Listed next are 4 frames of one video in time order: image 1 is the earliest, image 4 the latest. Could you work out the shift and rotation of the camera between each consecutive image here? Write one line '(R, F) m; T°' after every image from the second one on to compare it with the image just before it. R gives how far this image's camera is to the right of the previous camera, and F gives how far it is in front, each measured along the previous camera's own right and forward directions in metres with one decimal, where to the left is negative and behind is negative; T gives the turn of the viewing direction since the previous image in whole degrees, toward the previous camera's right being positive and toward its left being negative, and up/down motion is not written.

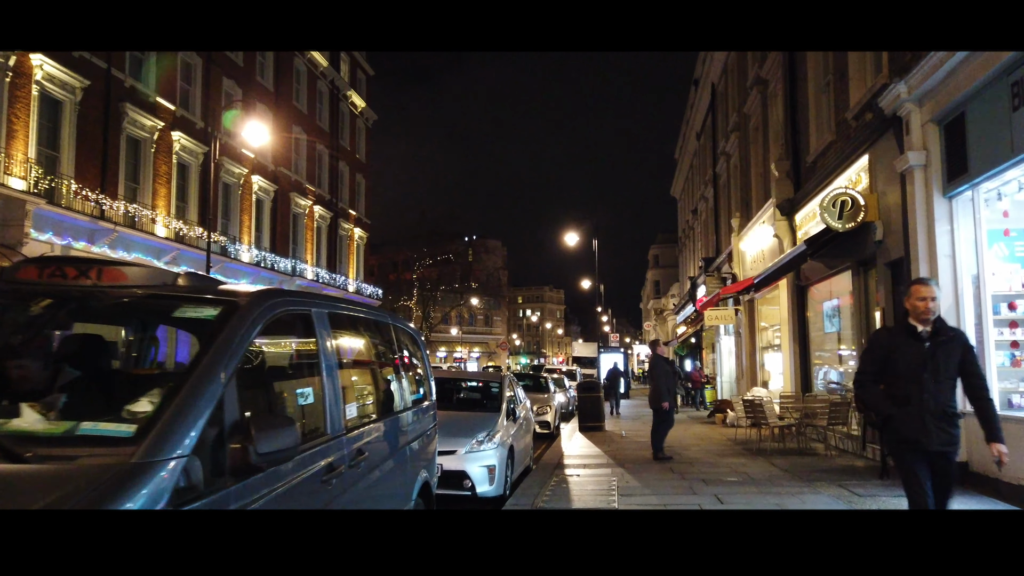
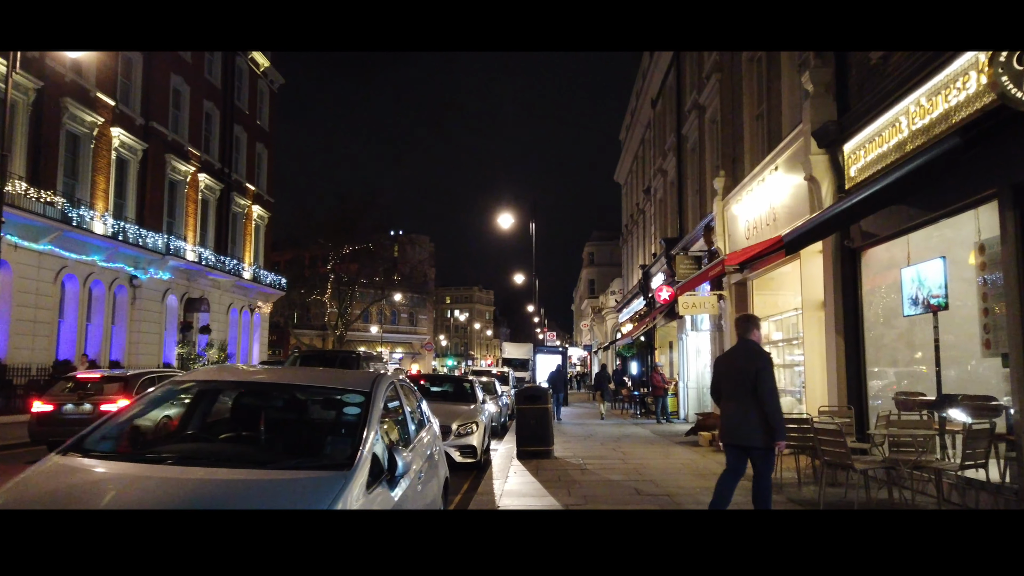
(+0.3, +5.6) m; +5°
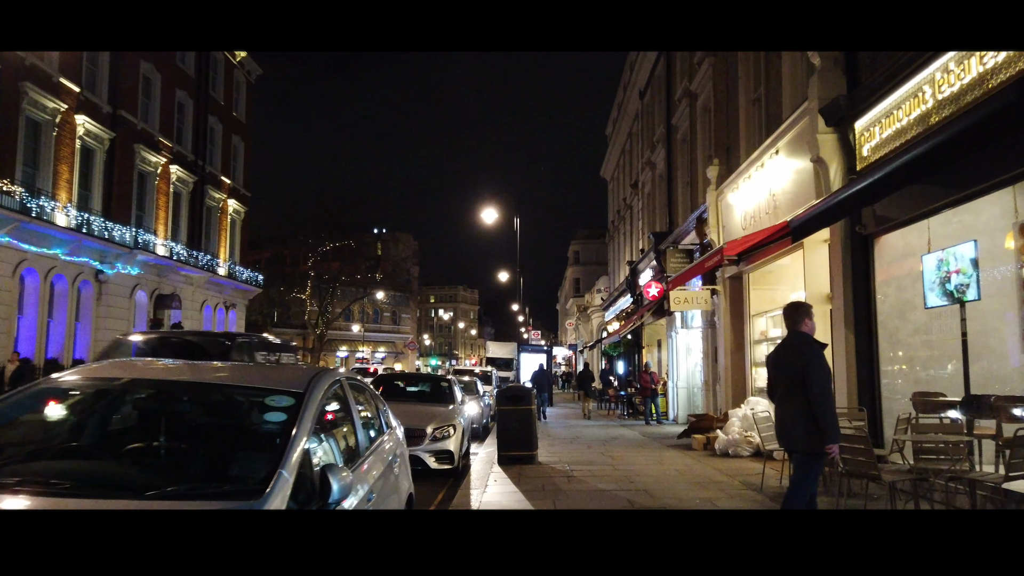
(+0.1, +1.0) m; +1°
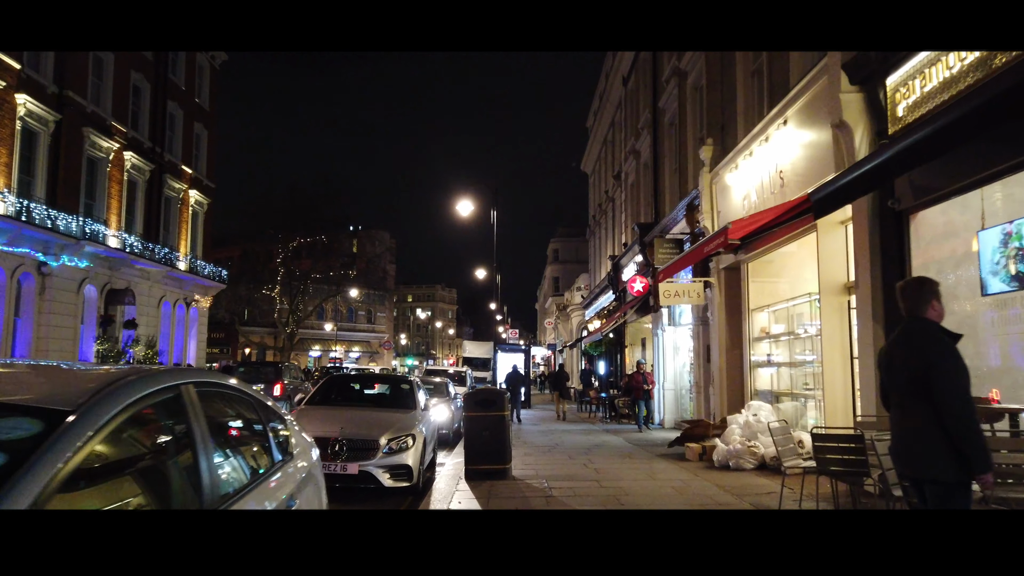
(+0.1, +1.6) m; +2°
